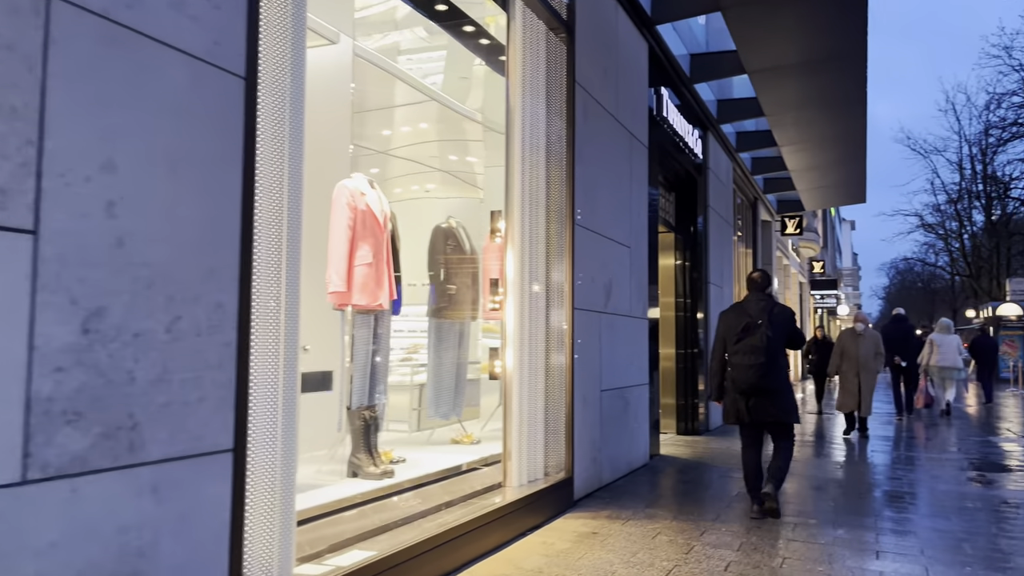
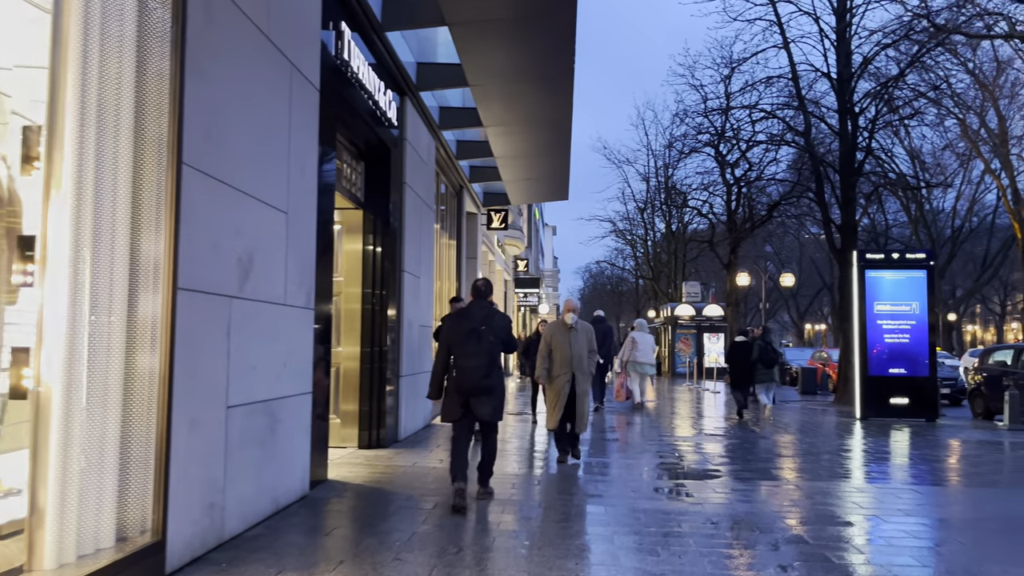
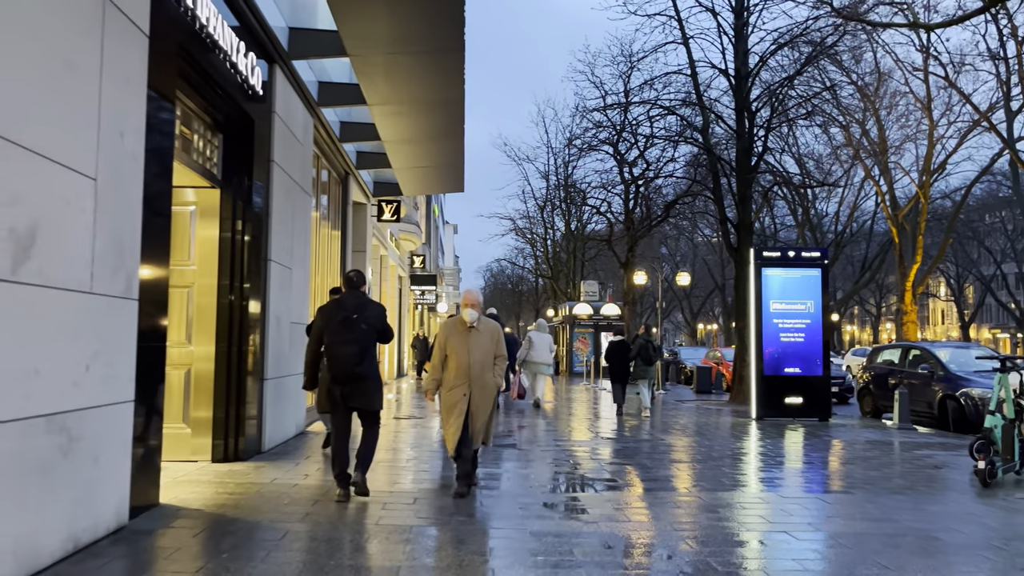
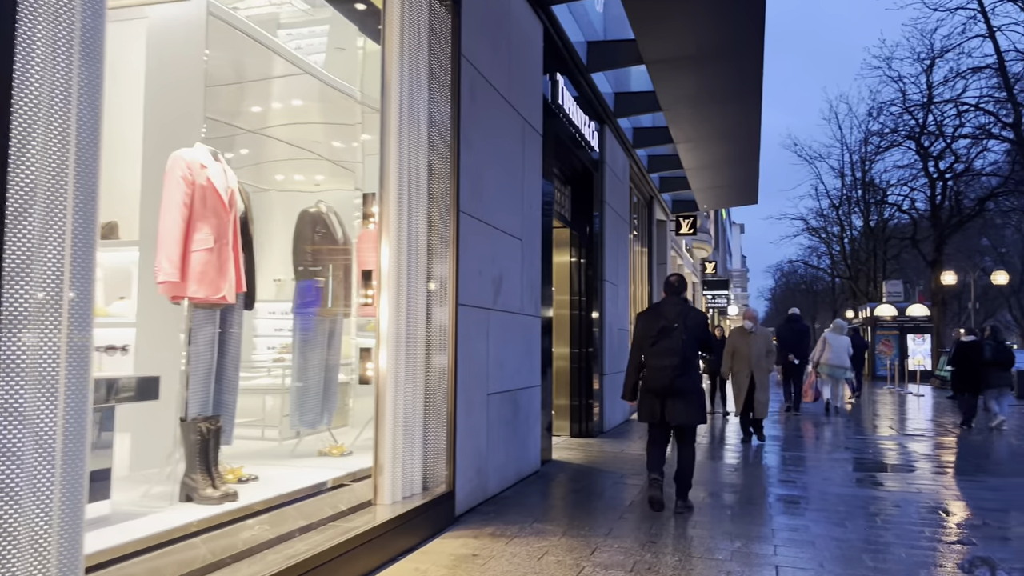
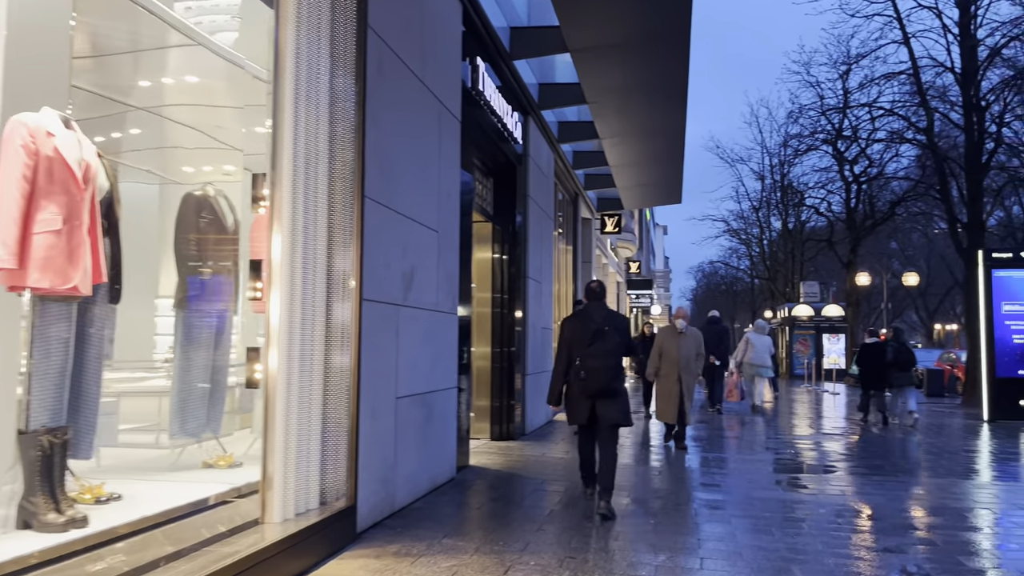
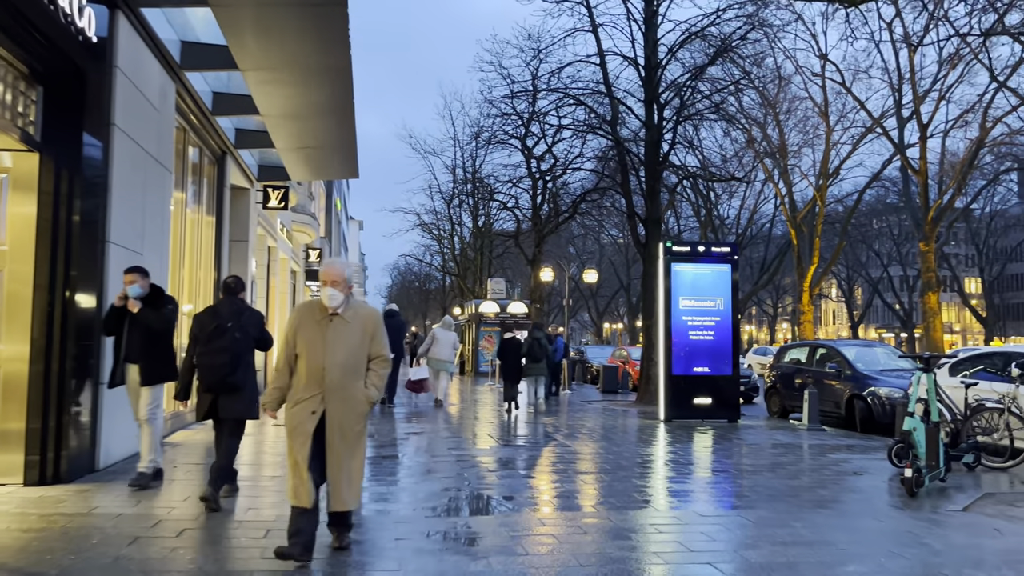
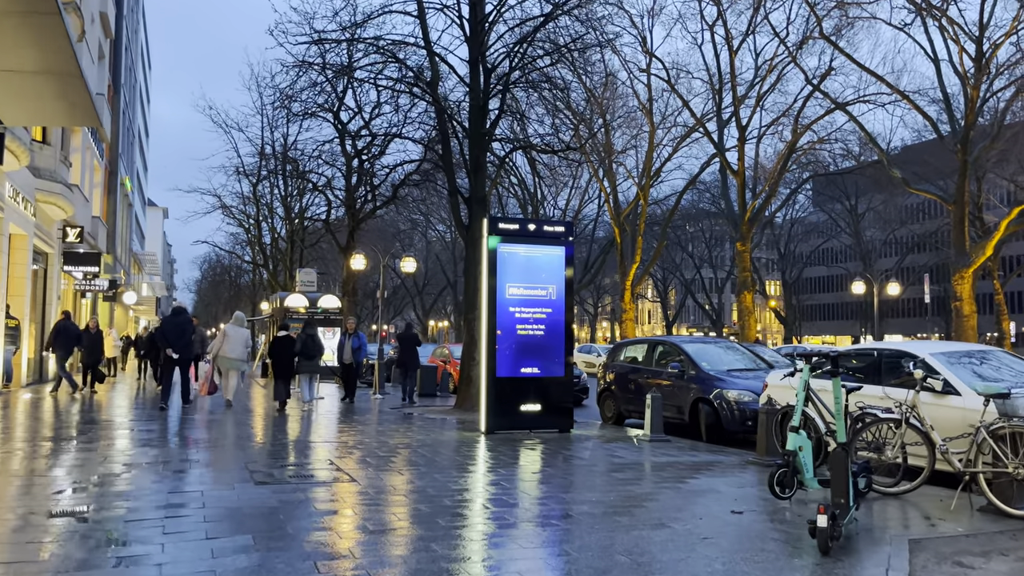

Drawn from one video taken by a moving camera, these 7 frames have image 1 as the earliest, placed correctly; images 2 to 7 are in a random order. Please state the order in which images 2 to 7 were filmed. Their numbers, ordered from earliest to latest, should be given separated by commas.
4, 5, 2, 3, 6, 7
